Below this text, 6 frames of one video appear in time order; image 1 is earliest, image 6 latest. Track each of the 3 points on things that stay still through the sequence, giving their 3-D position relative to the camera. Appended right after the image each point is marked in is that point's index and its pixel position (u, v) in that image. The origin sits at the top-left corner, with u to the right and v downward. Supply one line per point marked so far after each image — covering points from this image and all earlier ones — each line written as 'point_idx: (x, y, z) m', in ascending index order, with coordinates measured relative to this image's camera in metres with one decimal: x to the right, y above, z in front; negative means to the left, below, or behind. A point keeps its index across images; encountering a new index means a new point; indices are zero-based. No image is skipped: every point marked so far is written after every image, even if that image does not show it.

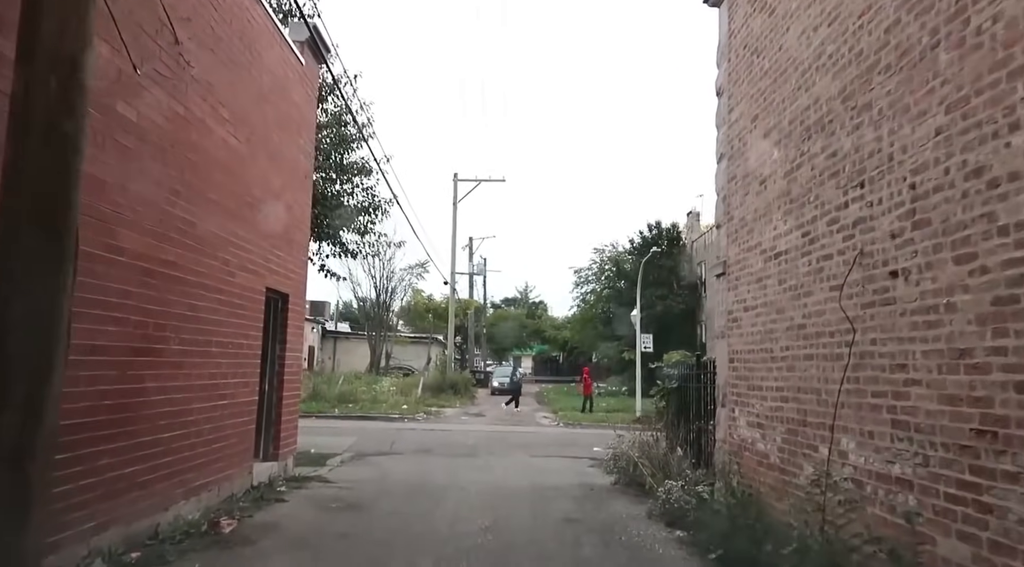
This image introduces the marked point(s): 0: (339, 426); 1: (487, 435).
0: (-4.8, -3.9, +20.0) m
1: (-0.7, -3.8, +18.4) m
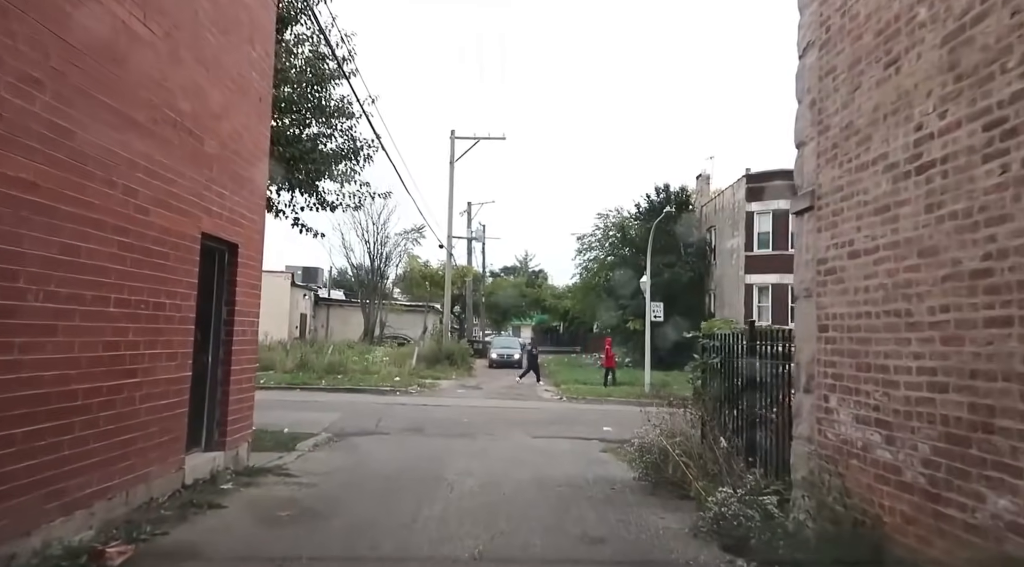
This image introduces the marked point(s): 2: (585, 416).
0: (-4.8, -2.9, +18.4) m
1: (-0.7, -2.9, +16.8) m
2: (+1.6, -3.0, +16.6) m
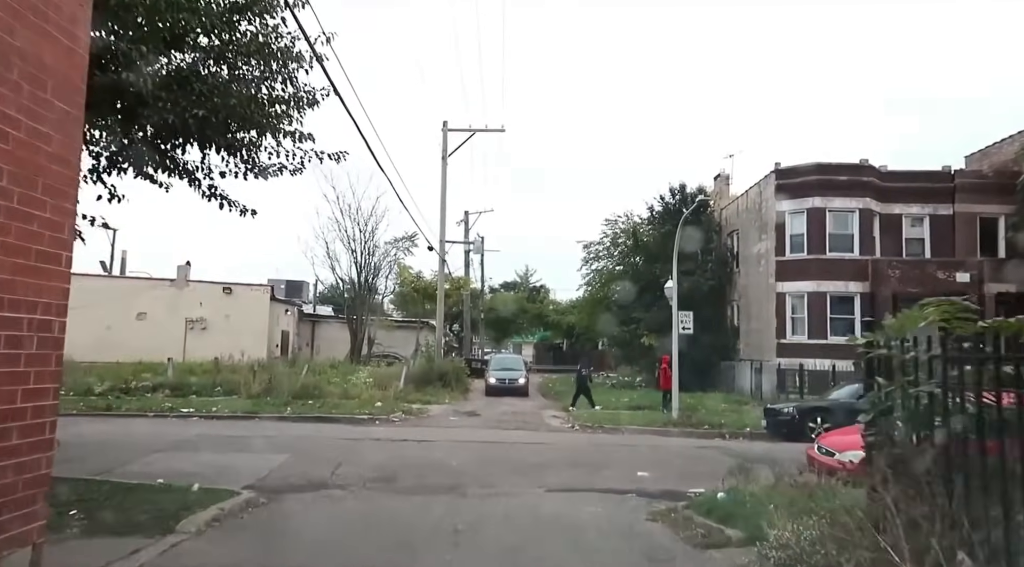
0: (-4.7, -3.0, +14.7) m
1: (-0.6, -3.0, +13.1) m
2: (+1.7, -3.0, +12.9) m
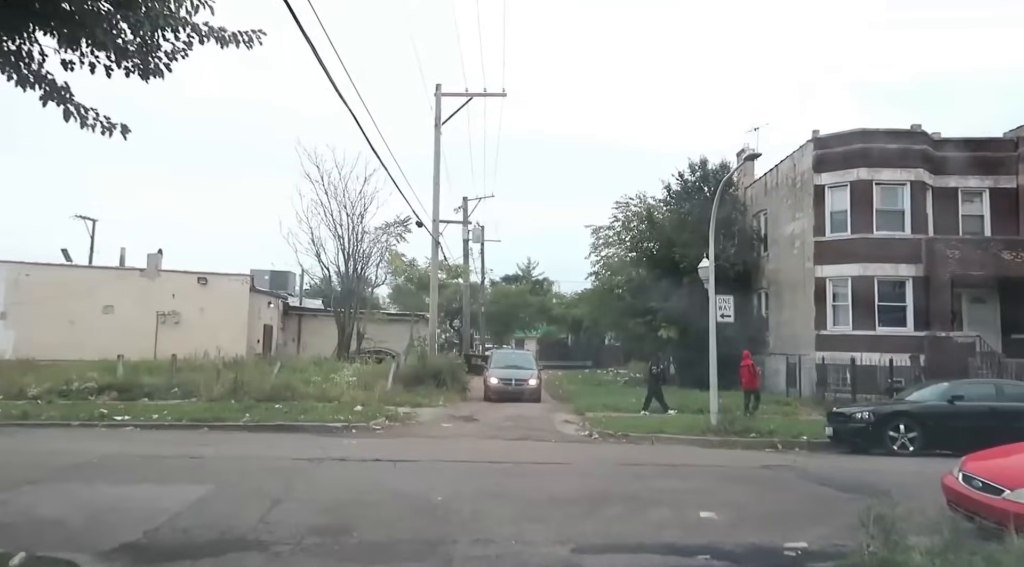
0: (-4.6, -2.6, +11.4) m
1: (-0.5, -2.5, +9.8) m
2: (+1.8, -2.6, +9.6) m
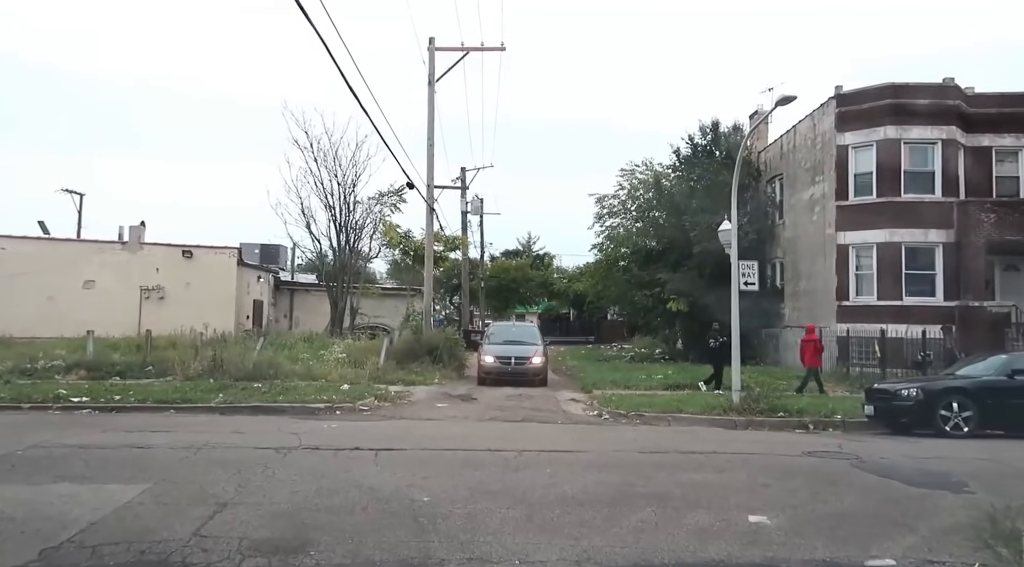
0: (-4.6, -2.1, +9.8) m
1: (-0.5, -2.0, +8.3) m
2: (+1.8, -2.1, +8.1) m
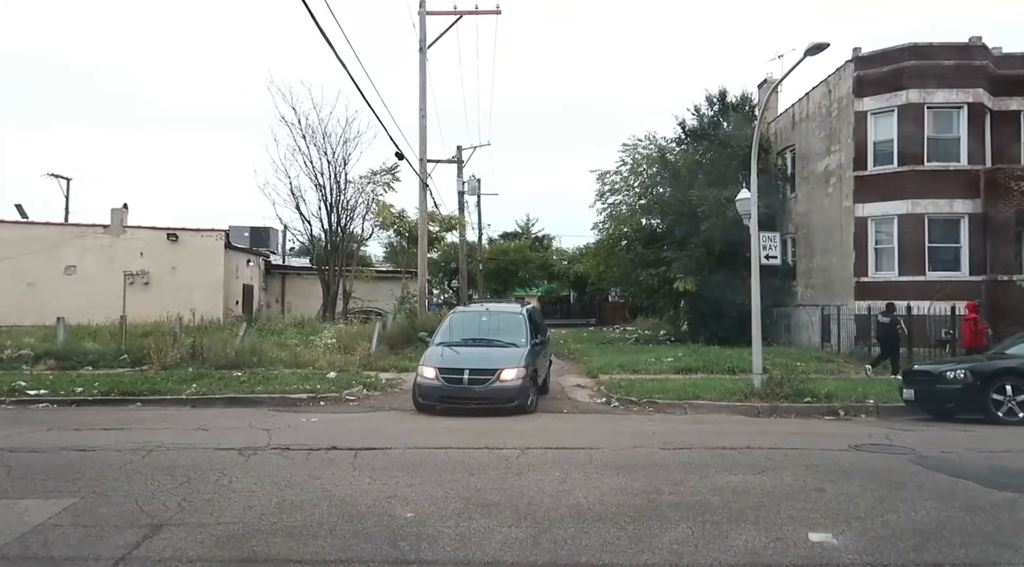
0: (-4.6, -1.8, +8.6) m
1: (-0.5, -1.7, +7.0) m
2: (+1.8, -1.8, +6.8) m
